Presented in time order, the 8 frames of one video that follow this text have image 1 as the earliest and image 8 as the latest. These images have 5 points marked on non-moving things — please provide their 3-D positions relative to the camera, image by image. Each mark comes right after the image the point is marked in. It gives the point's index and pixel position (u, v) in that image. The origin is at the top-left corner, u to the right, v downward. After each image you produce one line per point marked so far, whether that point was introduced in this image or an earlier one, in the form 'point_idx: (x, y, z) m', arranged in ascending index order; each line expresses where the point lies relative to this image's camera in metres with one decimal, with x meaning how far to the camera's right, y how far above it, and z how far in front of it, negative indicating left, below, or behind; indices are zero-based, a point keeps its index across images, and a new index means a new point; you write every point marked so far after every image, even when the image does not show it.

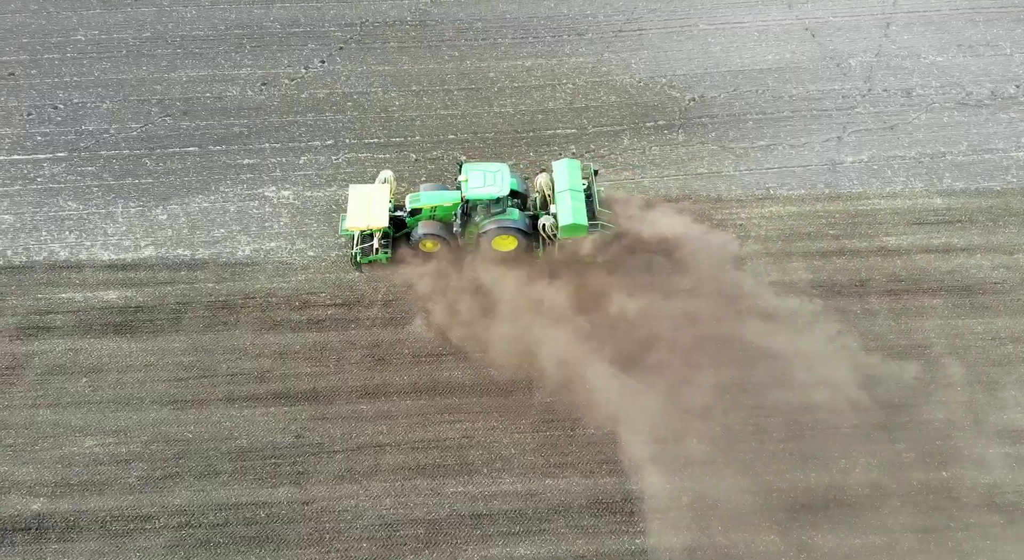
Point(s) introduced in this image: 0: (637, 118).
0: (+2.5, +3.2, +20.1) m
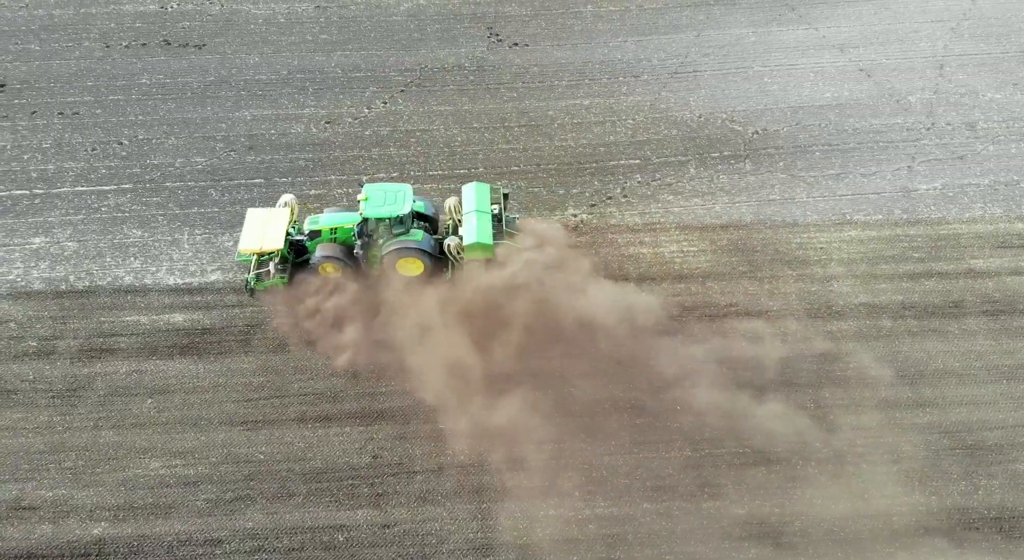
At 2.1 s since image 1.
0: (+3.6, +2.5, +19.5) m
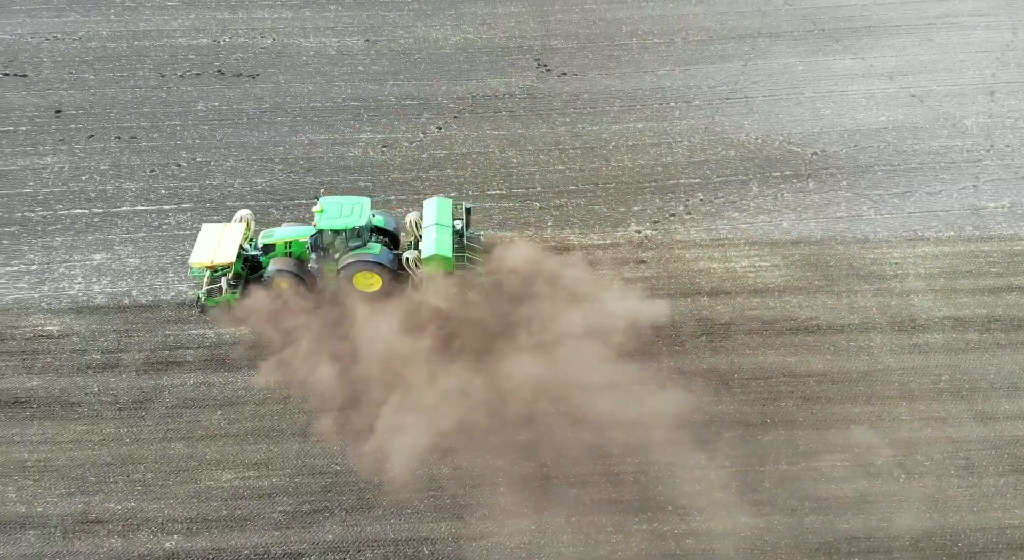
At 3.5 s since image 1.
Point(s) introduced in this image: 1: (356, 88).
0: (+4.7, +2.1, +19.0) m
1: (-3.1, +3.8, +20.0) m
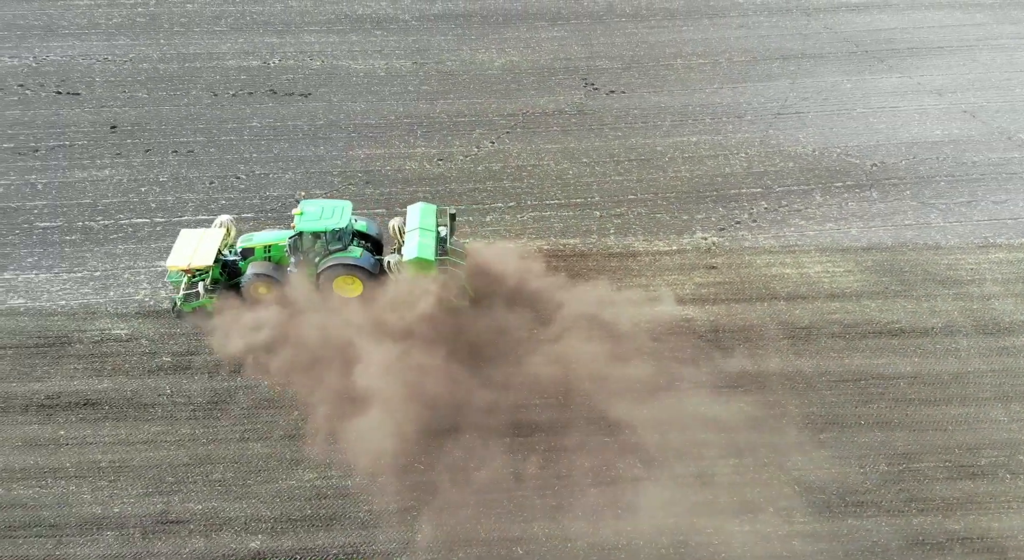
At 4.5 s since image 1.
0: (+5.7, +1.8, +18.6) m
1: (-2.1, +3.4, +19.8) m
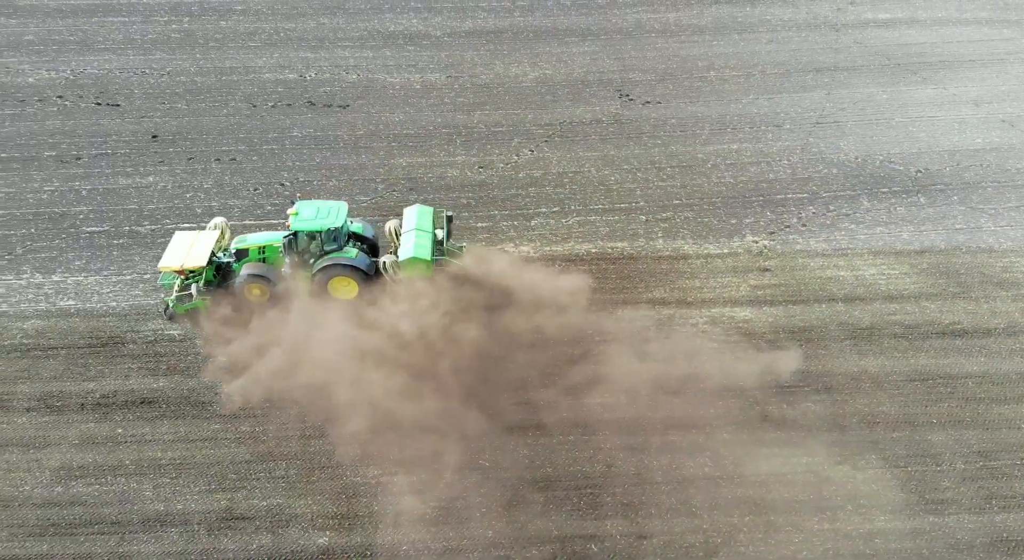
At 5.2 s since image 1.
0: (+6.5, +1.7, +18.3) m
1: (-1.3, +3.2, +19.7) m
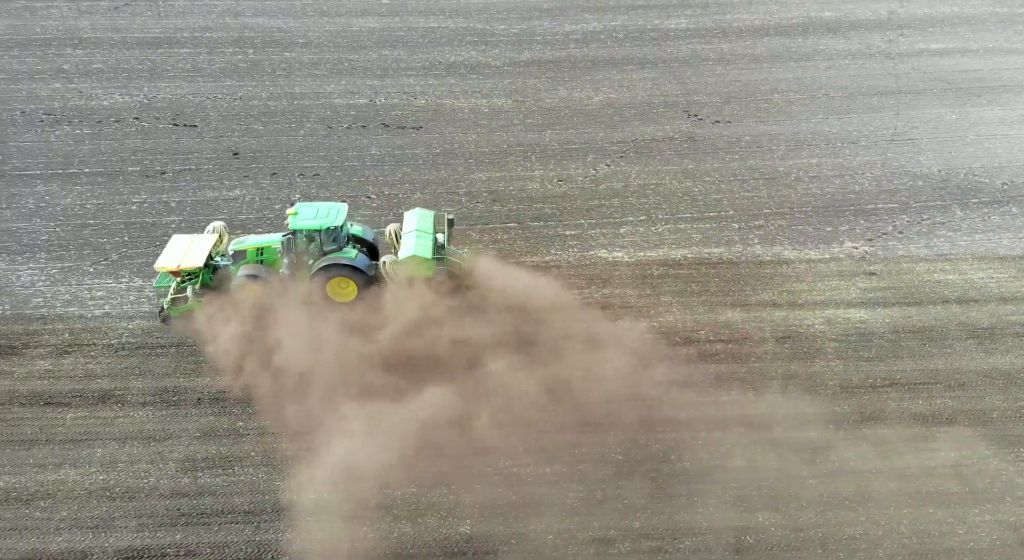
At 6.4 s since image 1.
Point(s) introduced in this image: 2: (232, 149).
0: (+7.9, +1.5, +17.8) m
1: (+0.1, +2.7, +19.4) m
2: (-4.6, +2.1, +16.5) m
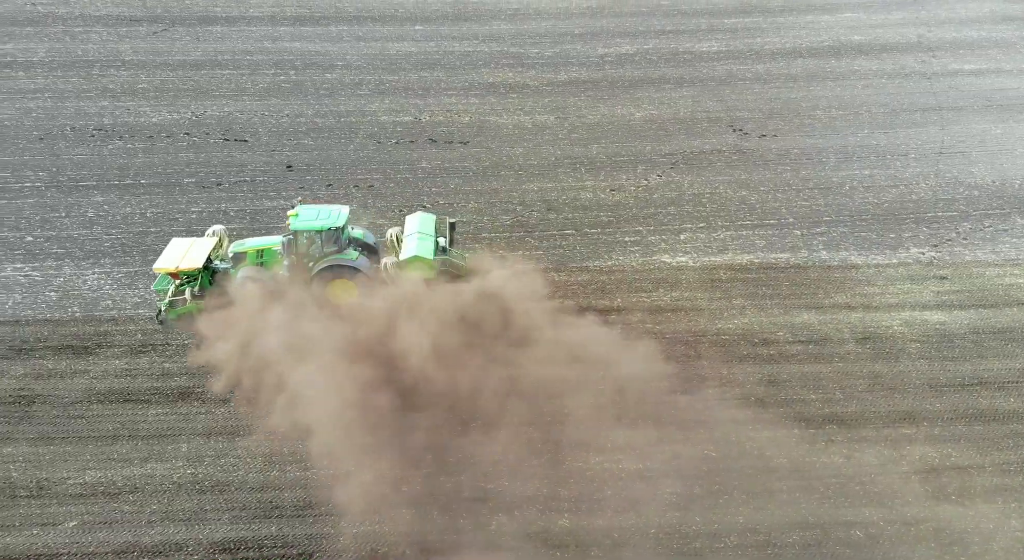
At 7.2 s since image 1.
0: (+8.8, +1.3, +17.5) m
1: (+1.0, +2.5, +19.3) m
2: (-3.7, +1.9, +16.4) m
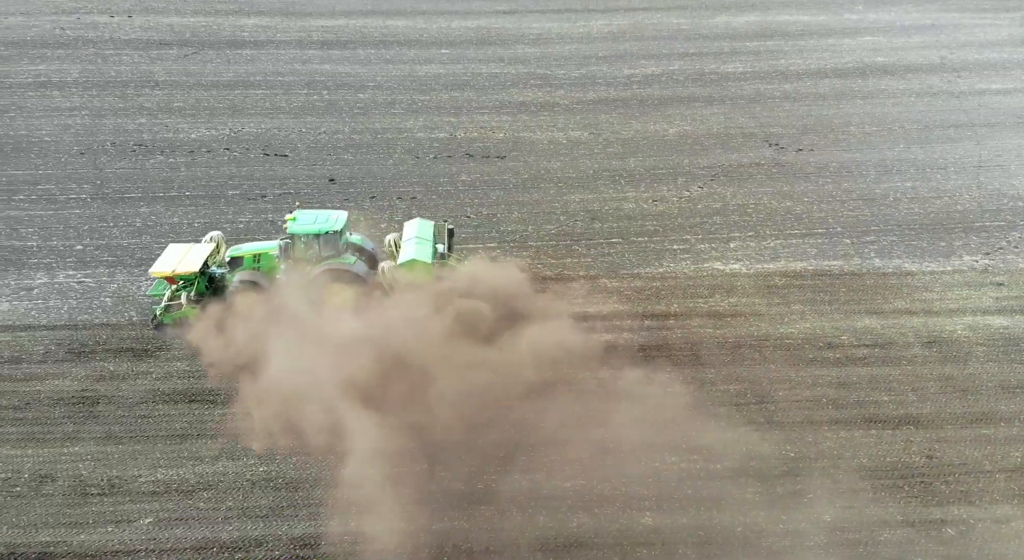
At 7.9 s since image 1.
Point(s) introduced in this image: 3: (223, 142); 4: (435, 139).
0: (+9.5, +1.1, +17.3) m
1: (+1.8, +2.2, +19.2) m
2: (-3.0, +1.7, +16.3) m
3: (-5.0, +2.4, +17.7) m
4: (-1.5, +2.8, +19.7) m
